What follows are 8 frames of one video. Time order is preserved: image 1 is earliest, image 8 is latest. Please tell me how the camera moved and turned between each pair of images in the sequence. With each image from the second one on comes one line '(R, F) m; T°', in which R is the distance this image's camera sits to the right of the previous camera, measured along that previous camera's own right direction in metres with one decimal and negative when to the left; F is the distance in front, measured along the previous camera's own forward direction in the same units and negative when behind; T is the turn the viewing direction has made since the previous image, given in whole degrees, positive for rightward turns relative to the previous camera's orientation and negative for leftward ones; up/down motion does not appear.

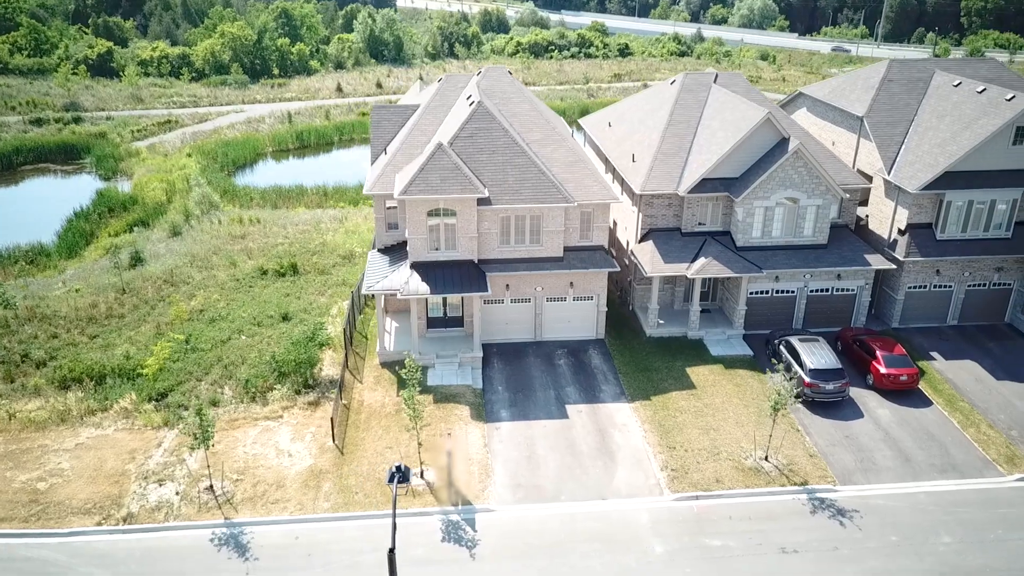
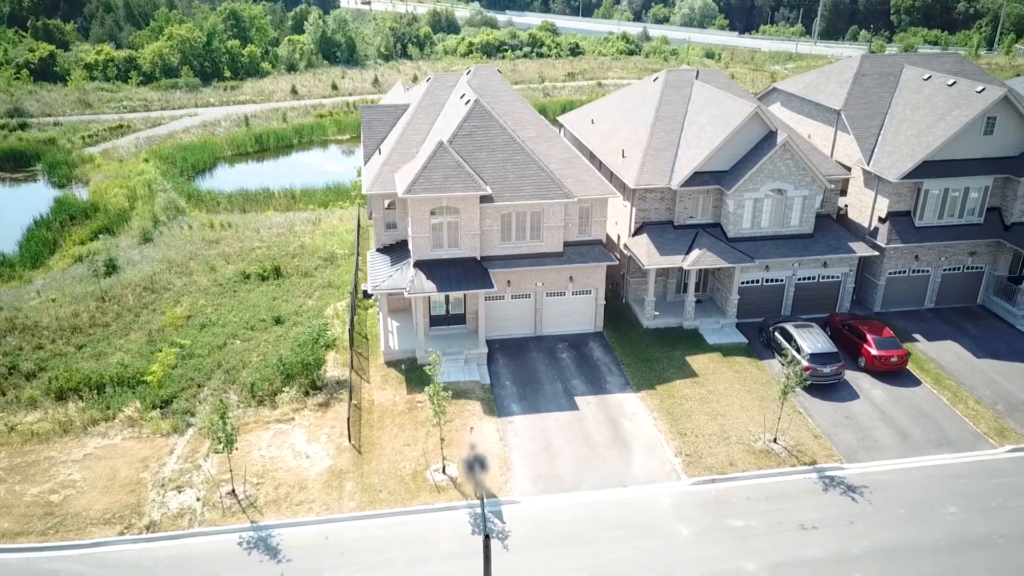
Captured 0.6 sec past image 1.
(-2.1, -0.3) m; +4°
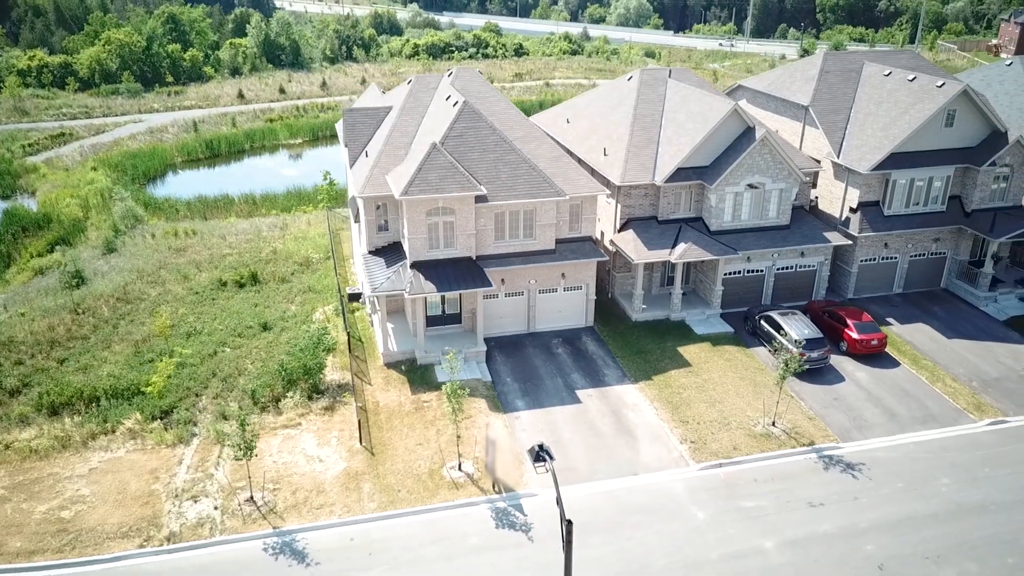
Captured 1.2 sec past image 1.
(-2.1, -0.4) m; +4°
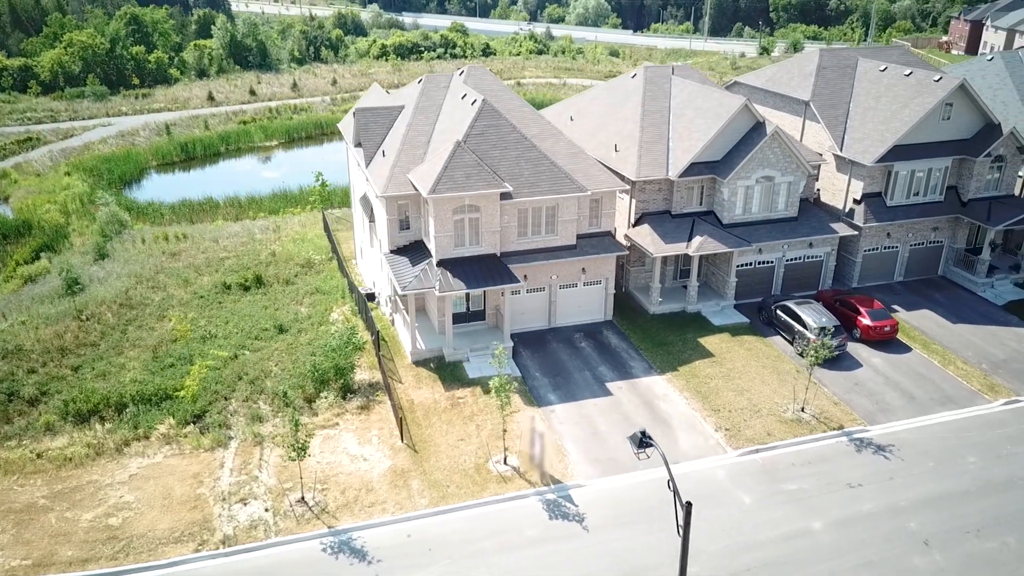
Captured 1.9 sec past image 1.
(-2.5, -0.2) m; +3°
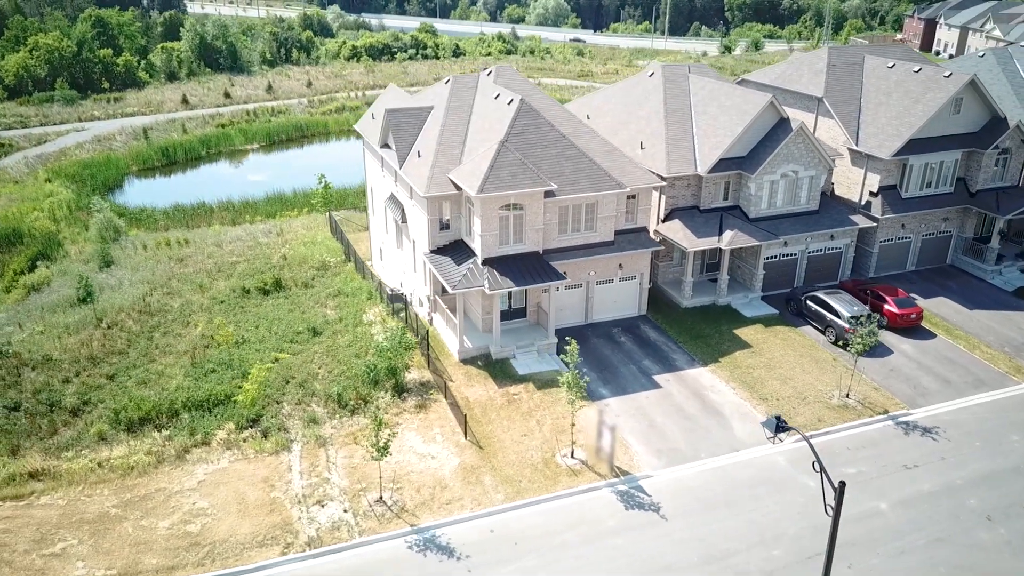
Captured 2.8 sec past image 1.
(-3.3, -0.2) m; +3°
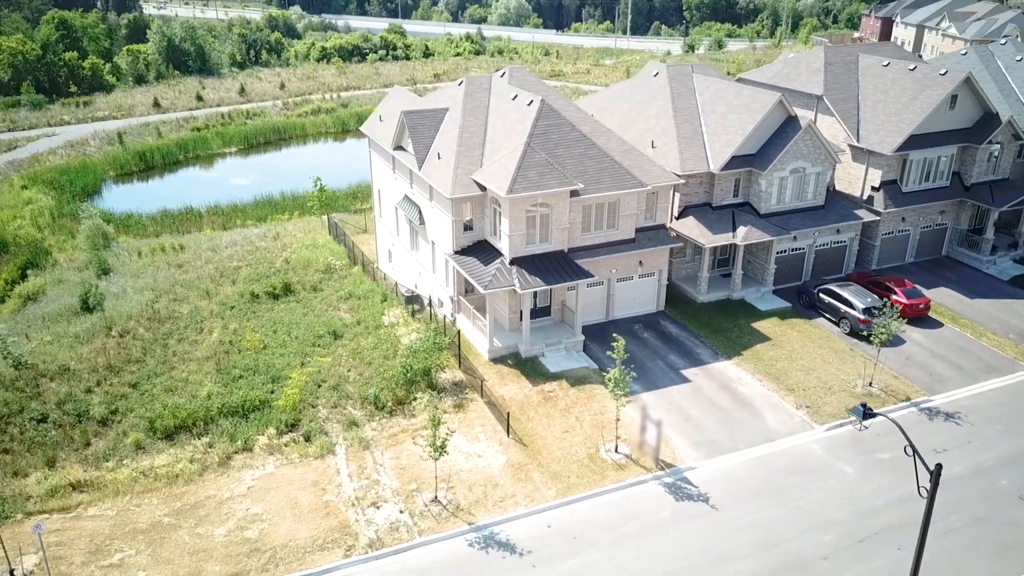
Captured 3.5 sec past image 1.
(-2.5, -0.2) m; +3°
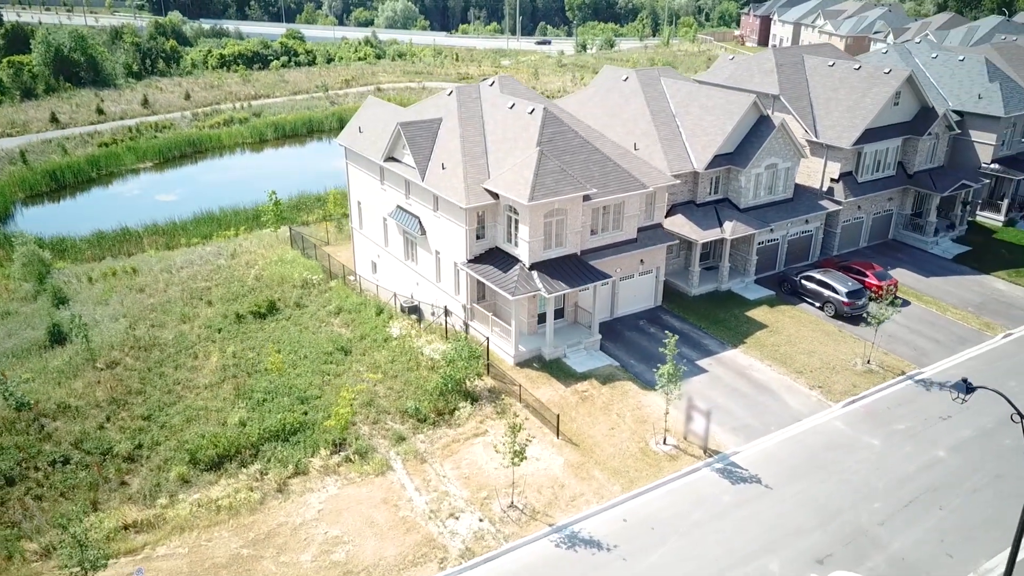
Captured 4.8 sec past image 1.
(-5.0, -0.2) m; +8°
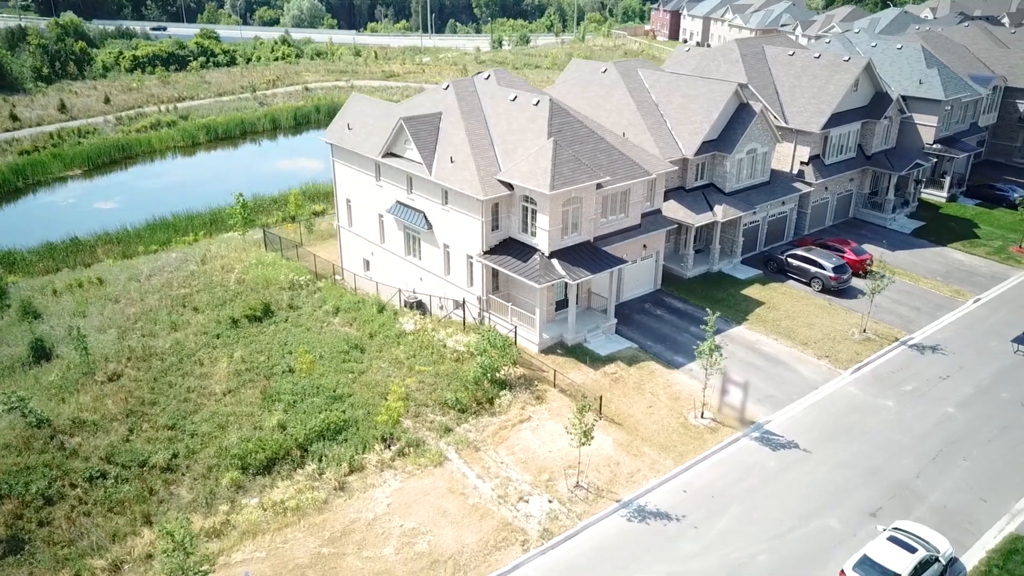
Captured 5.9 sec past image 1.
(-4.3, -0.2) m; +6°
